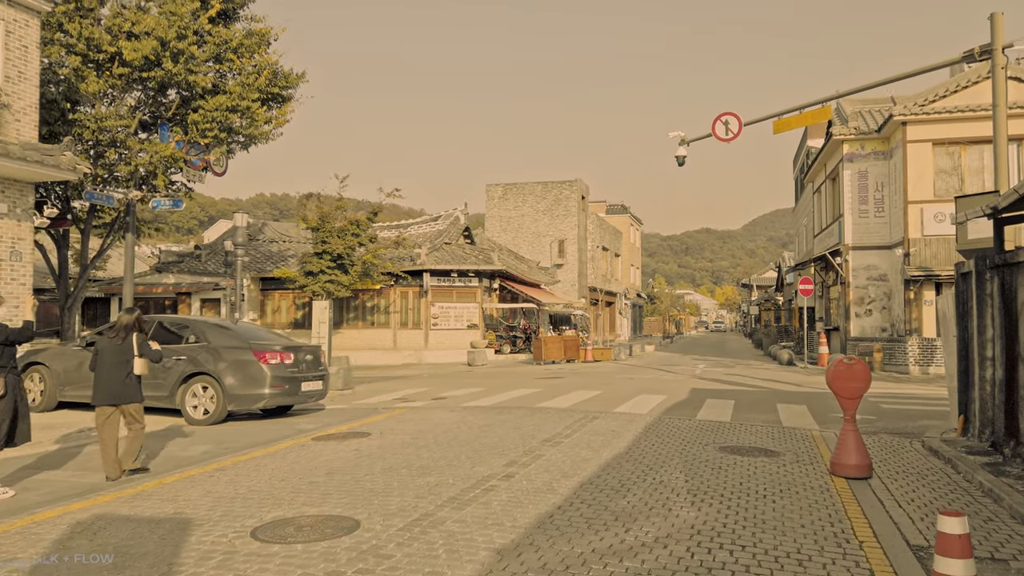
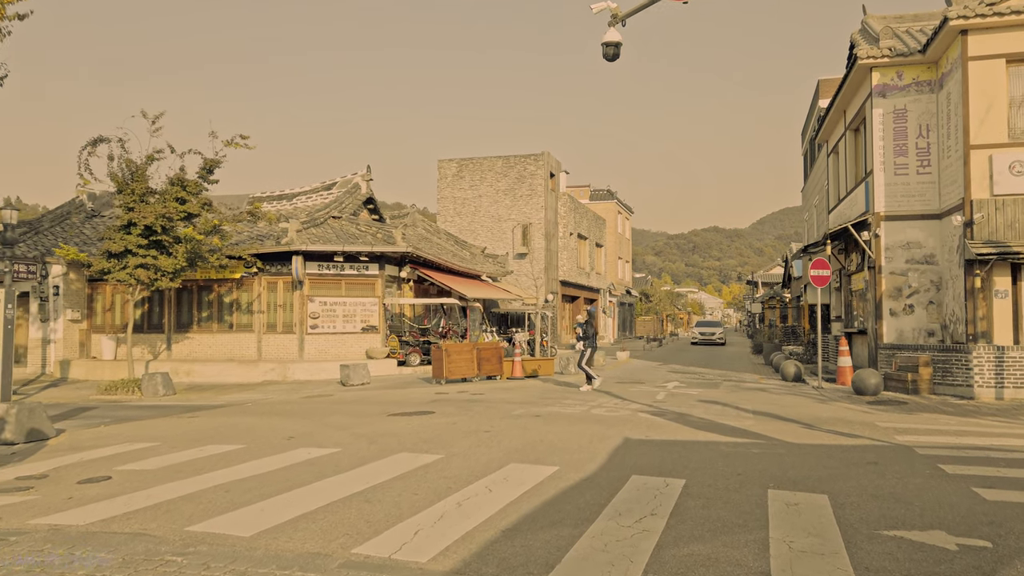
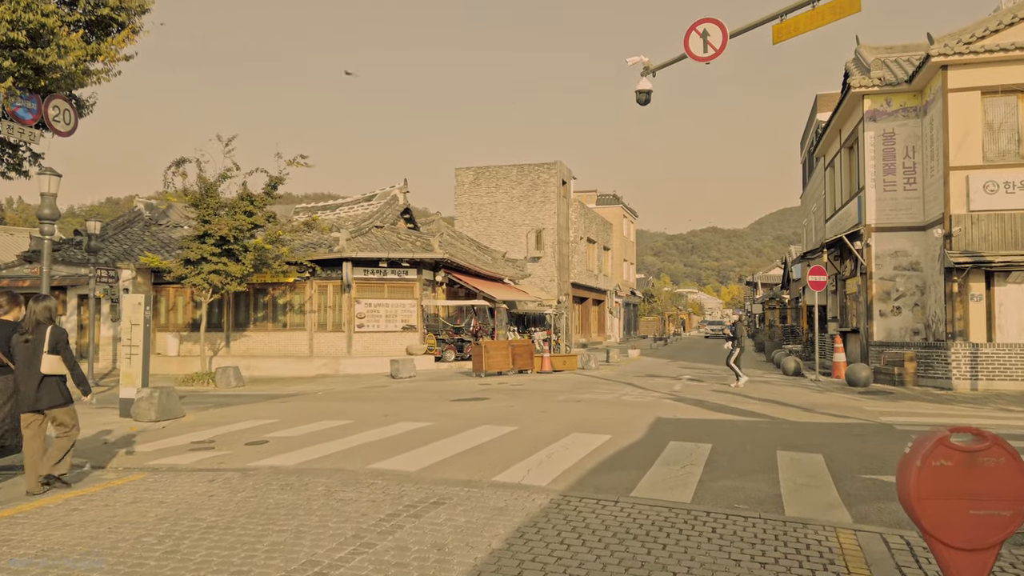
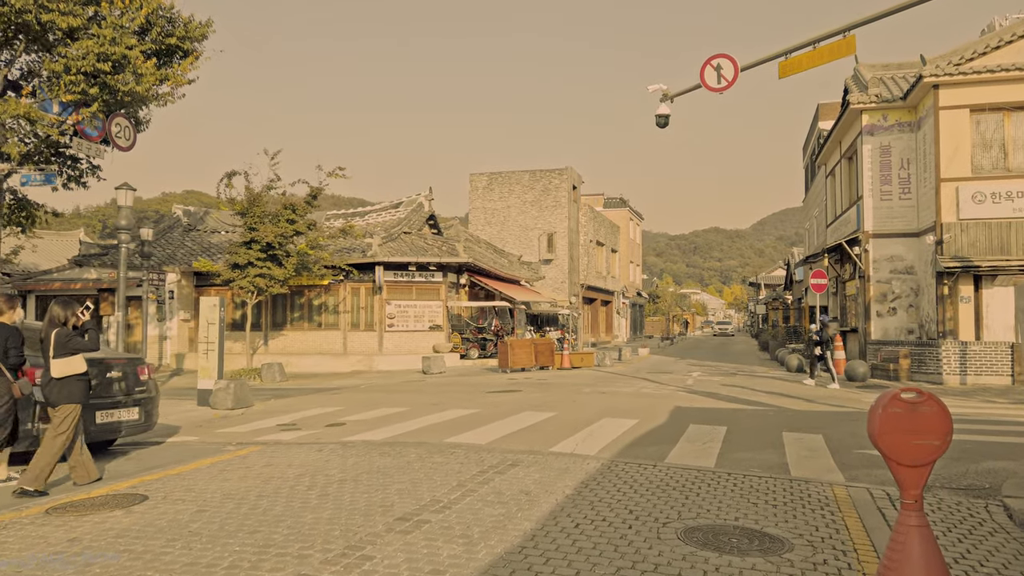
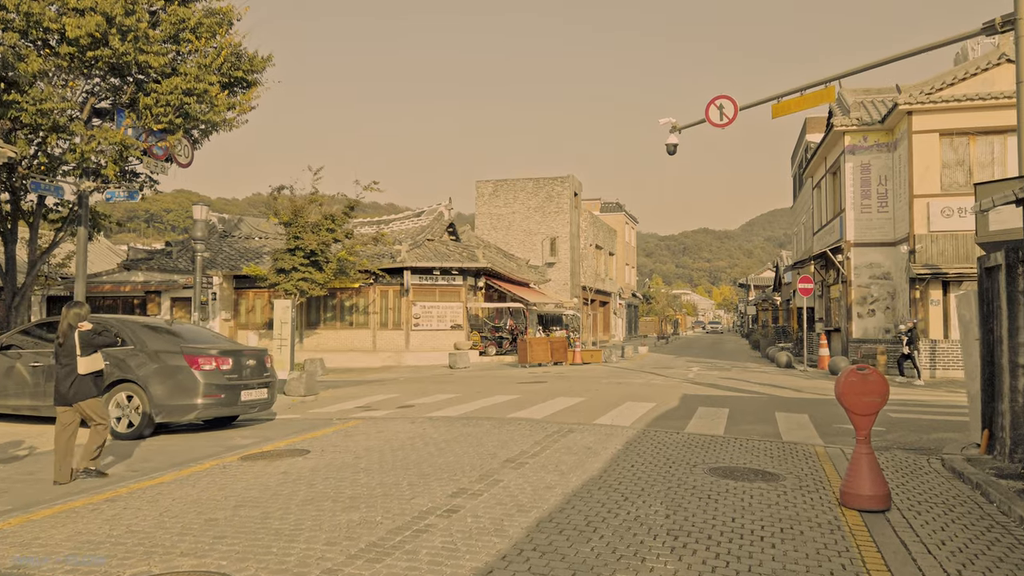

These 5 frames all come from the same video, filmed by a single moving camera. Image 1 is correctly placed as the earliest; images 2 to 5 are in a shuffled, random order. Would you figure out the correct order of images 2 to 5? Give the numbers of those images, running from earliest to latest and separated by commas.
5, 4, 3, 2
